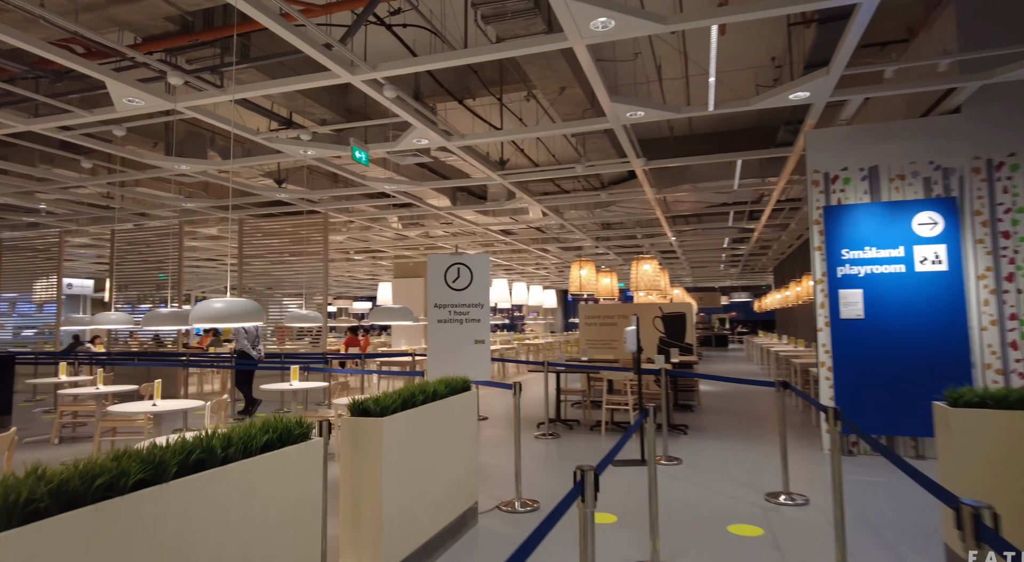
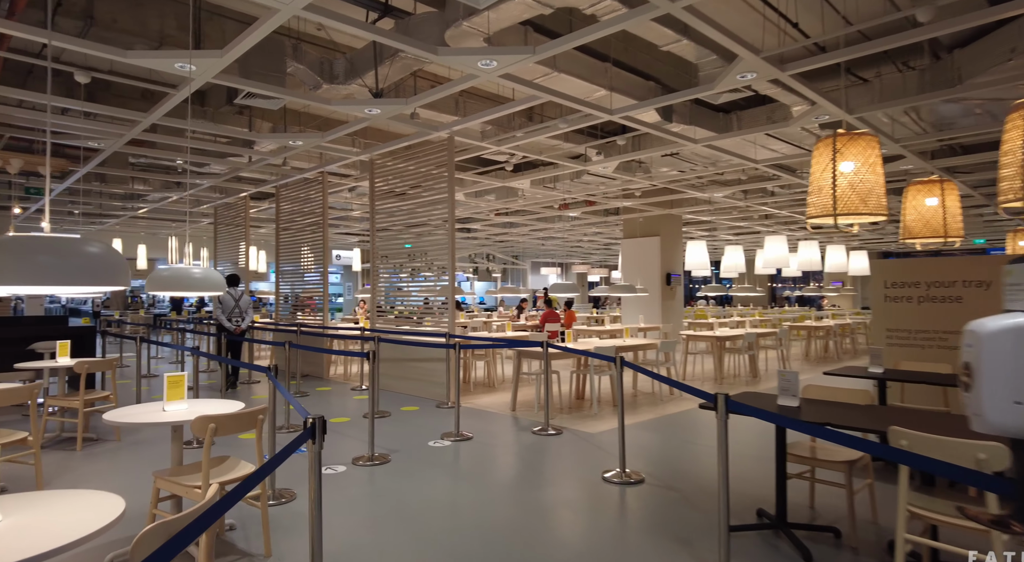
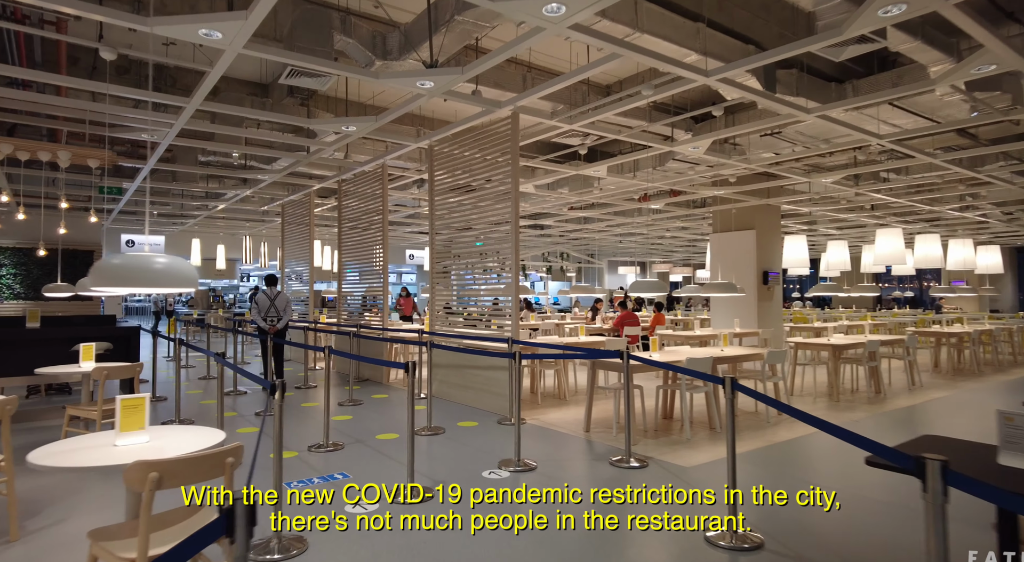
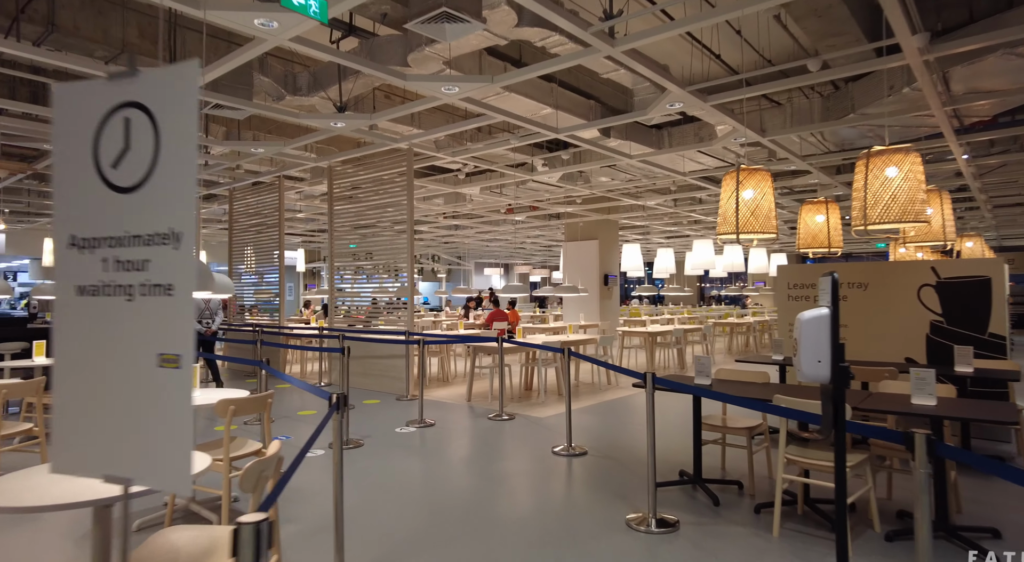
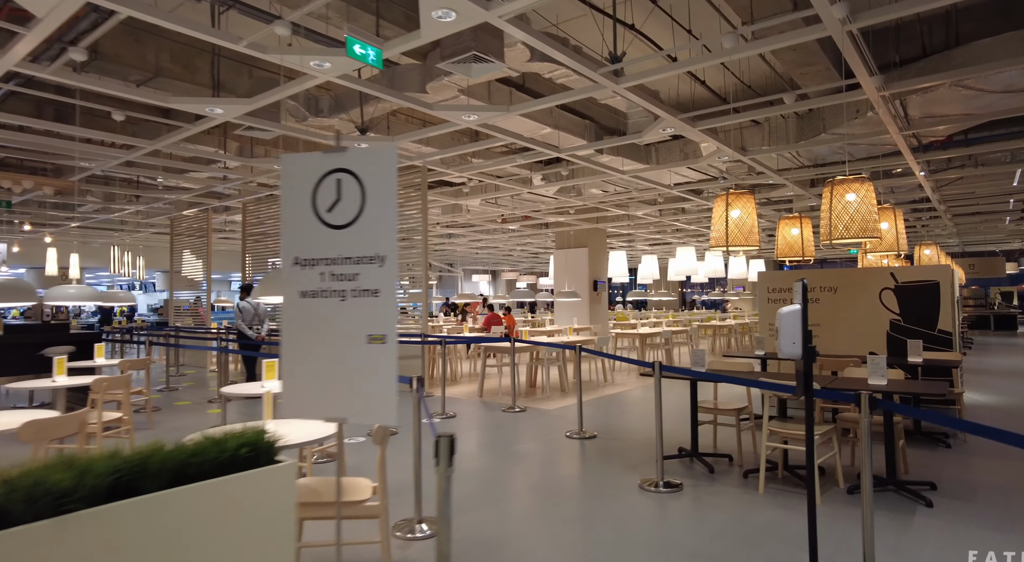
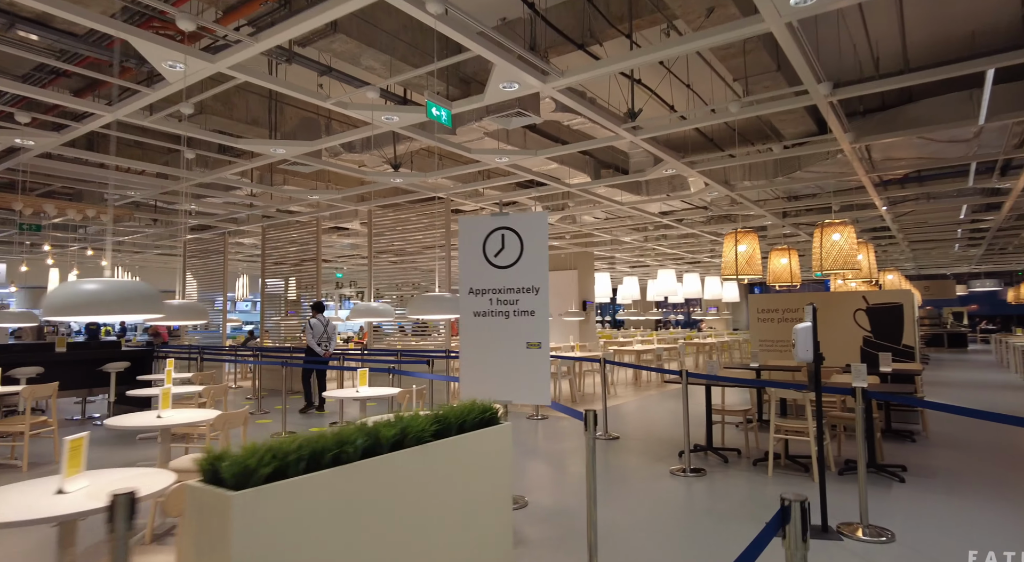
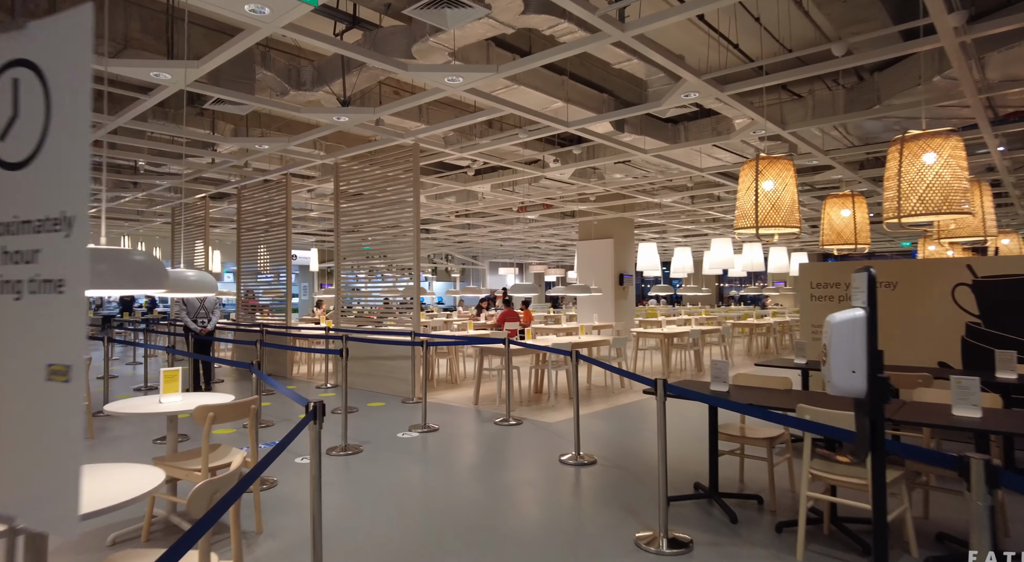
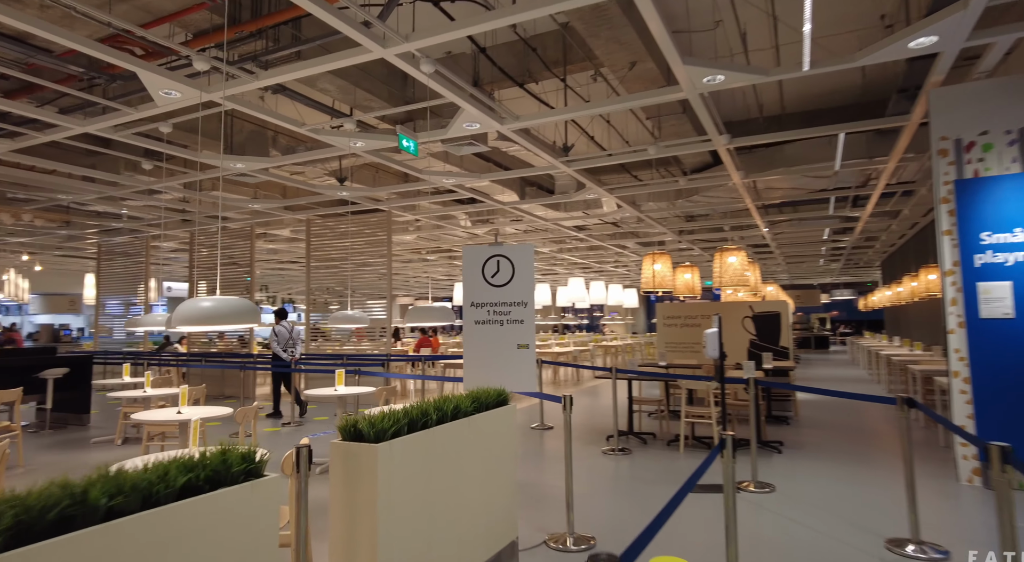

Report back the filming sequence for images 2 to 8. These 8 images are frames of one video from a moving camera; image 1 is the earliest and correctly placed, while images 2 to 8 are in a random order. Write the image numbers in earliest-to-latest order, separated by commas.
8, 6, 5, 4, 7, 2, 3
